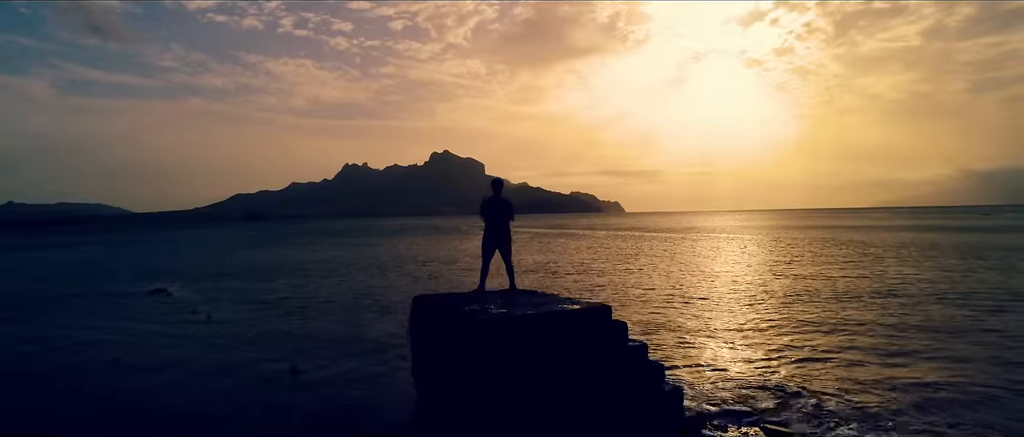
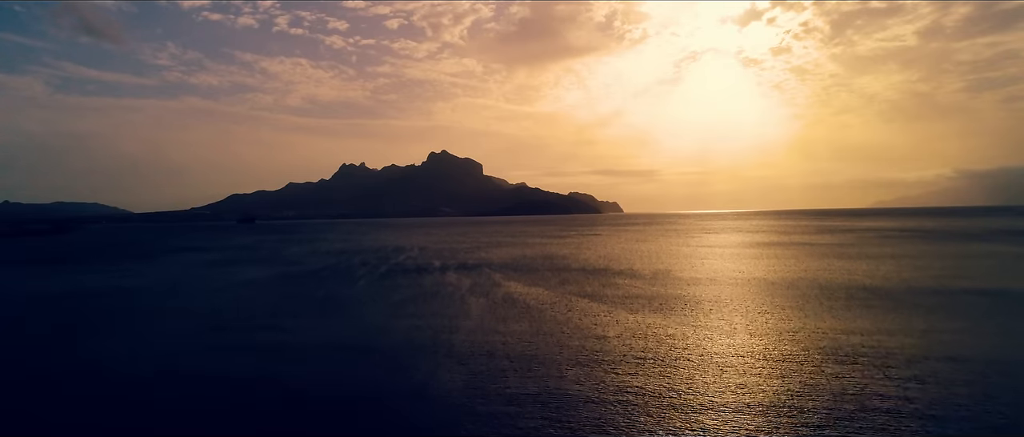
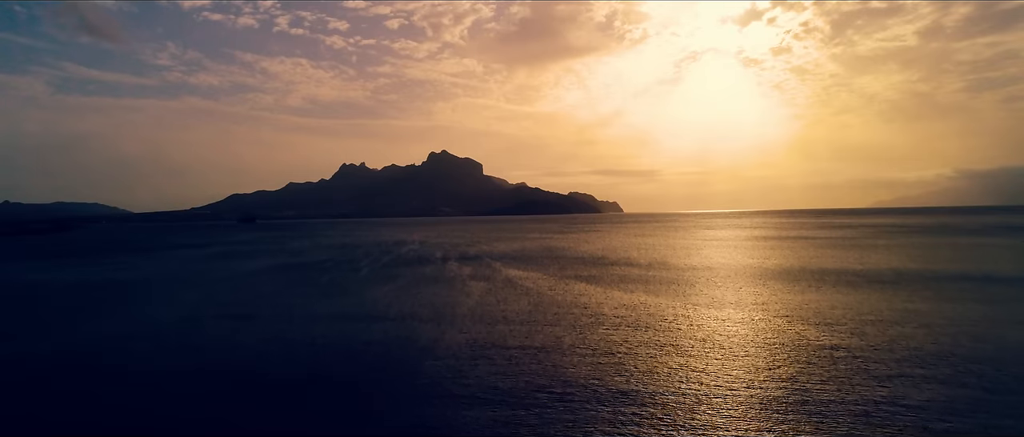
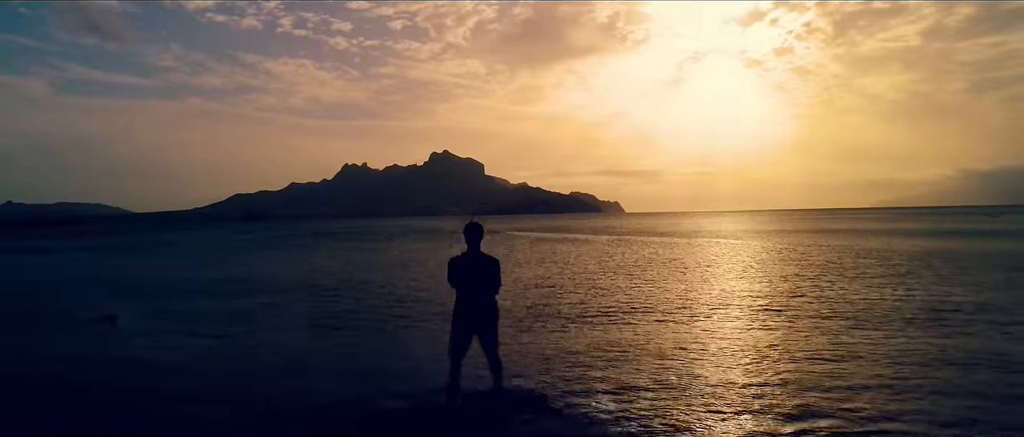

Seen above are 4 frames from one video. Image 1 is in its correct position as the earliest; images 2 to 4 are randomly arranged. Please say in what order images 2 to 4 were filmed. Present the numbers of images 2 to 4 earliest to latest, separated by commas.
4, 3, 2
